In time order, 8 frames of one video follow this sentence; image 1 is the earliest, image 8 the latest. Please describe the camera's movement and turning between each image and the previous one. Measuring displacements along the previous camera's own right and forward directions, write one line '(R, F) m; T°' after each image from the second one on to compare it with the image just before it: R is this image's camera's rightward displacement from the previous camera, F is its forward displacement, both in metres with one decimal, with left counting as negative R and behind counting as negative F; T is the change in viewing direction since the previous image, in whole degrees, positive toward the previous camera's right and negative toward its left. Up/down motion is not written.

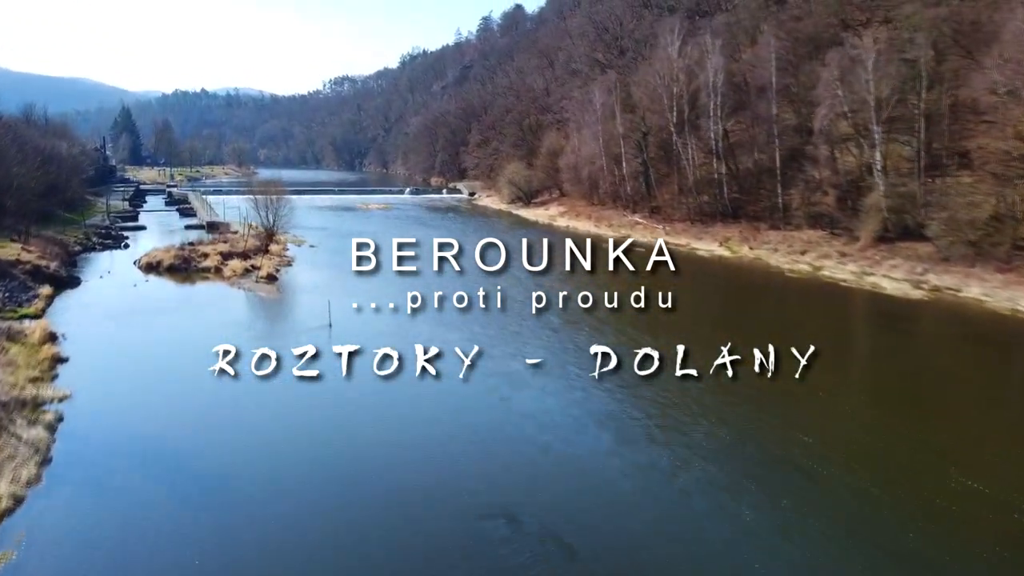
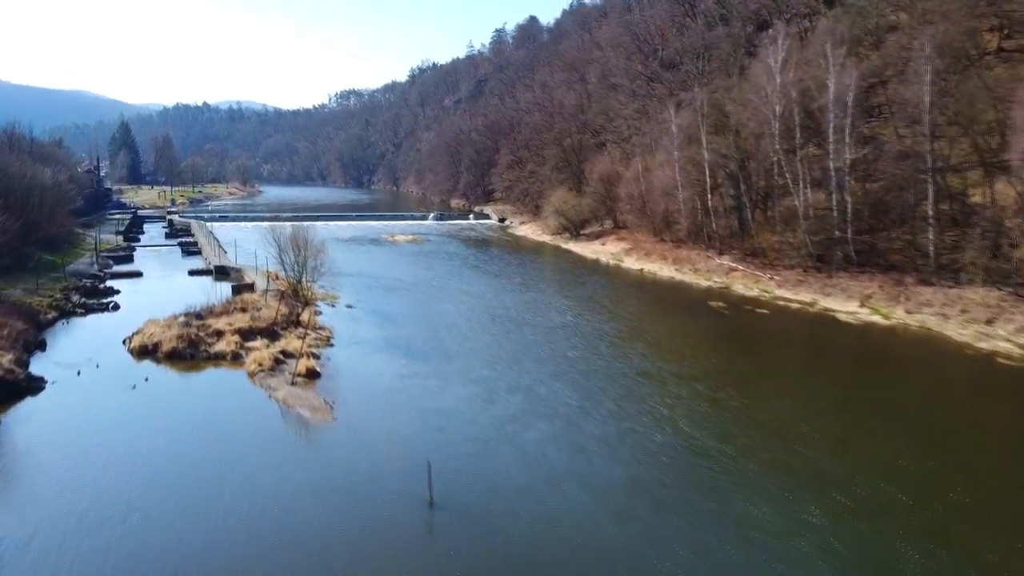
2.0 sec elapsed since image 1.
(-3.4, +7.6) m; 0°
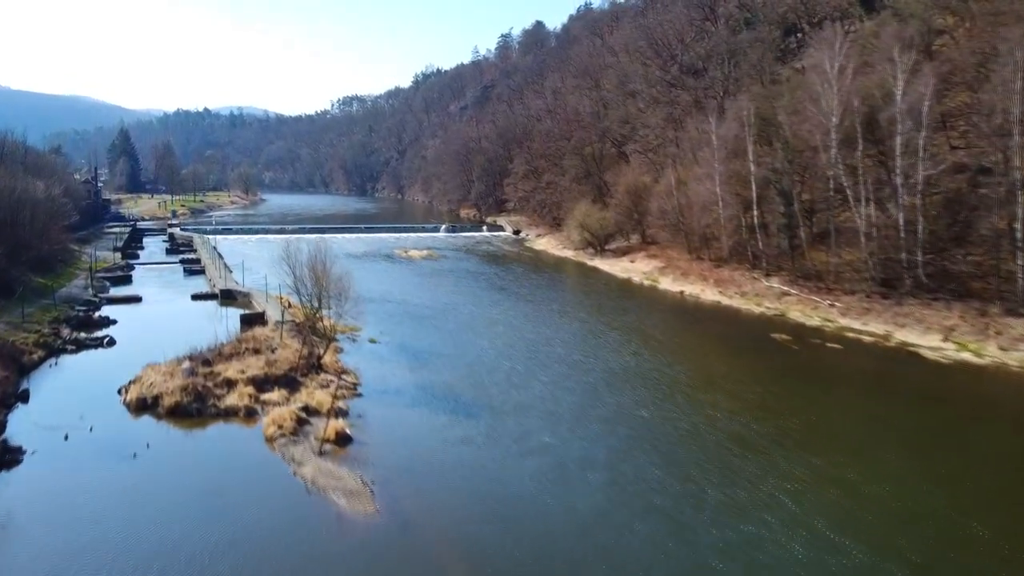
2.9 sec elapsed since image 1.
(-1.4, +3.1) m; 0°
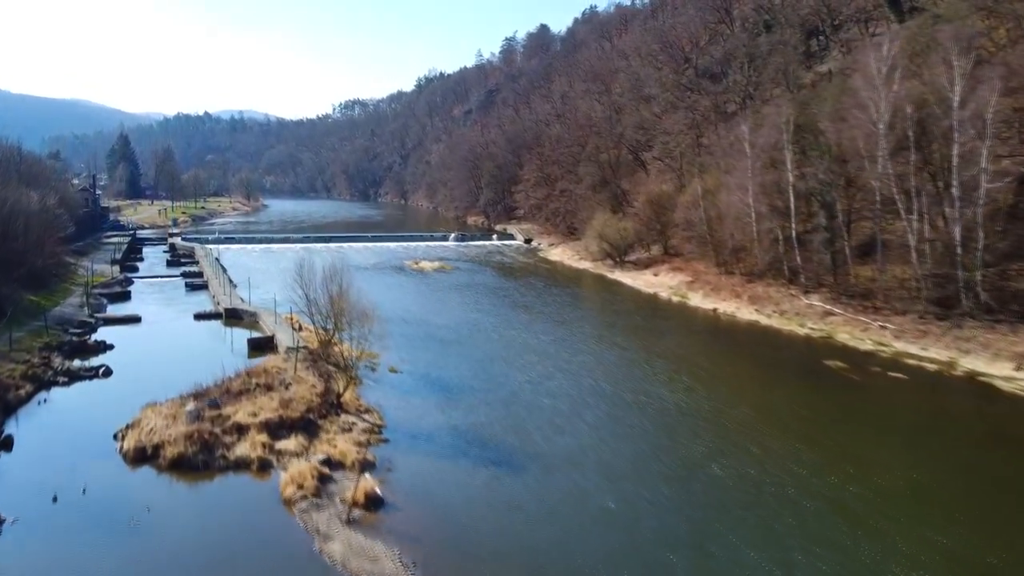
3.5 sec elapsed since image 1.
(-1.0, +2.2) m; 0°
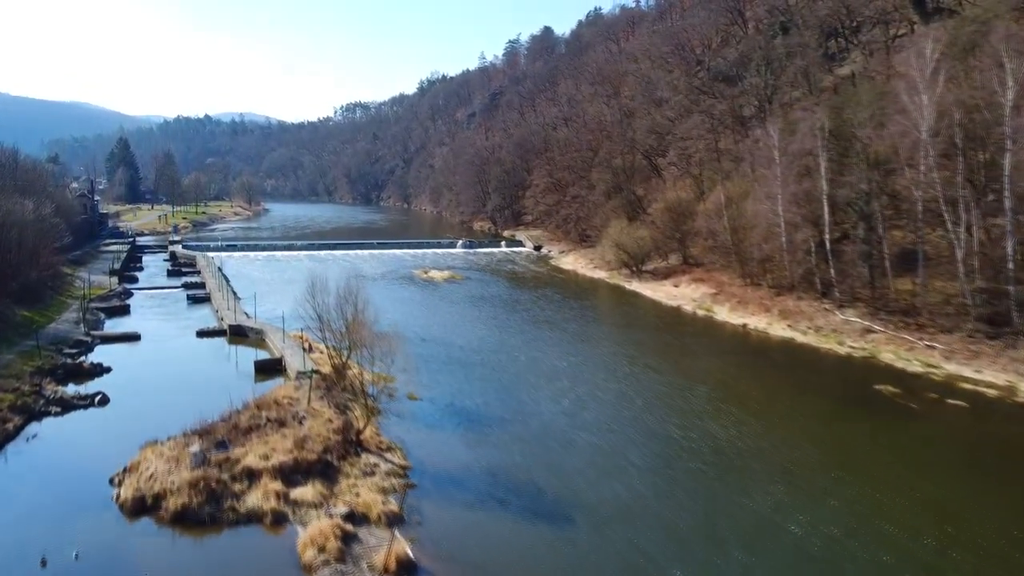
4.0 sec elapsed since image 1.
(-0.8, +1.8) m; 0°
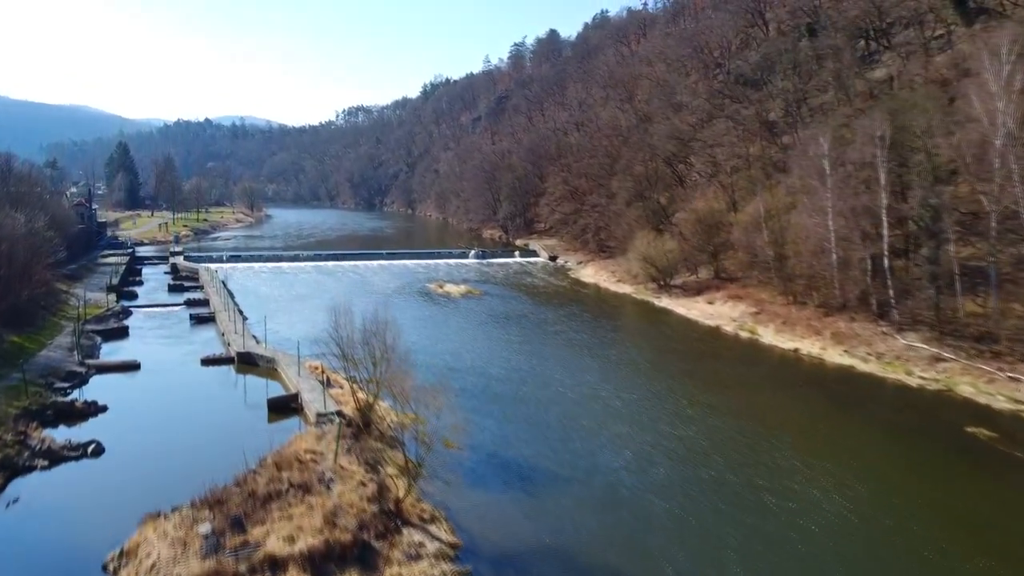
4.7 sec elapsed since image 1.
(-1.3, +2.7) m; 0°
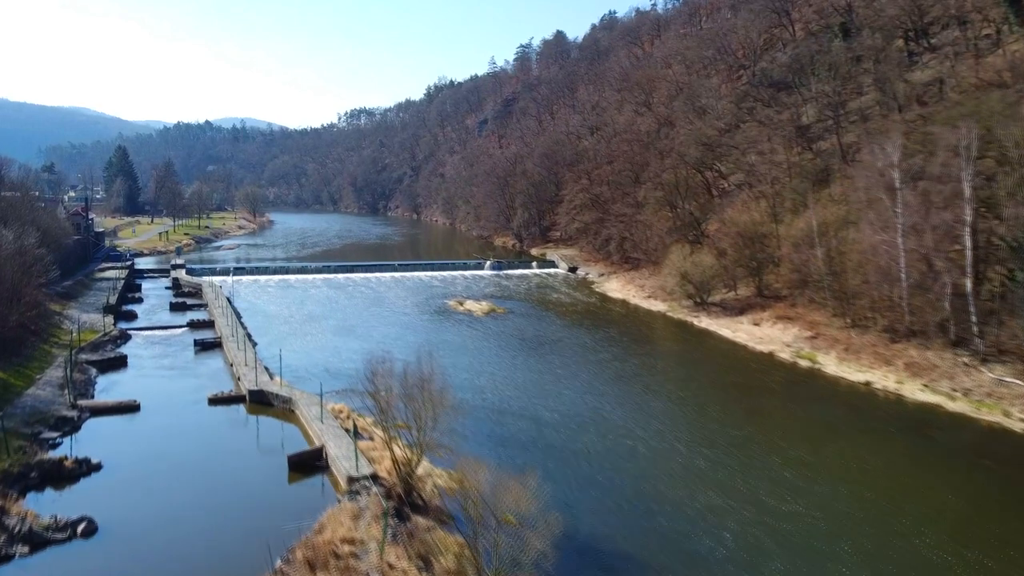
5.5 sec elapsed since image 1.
(-1.5, +3.1) m; 0°
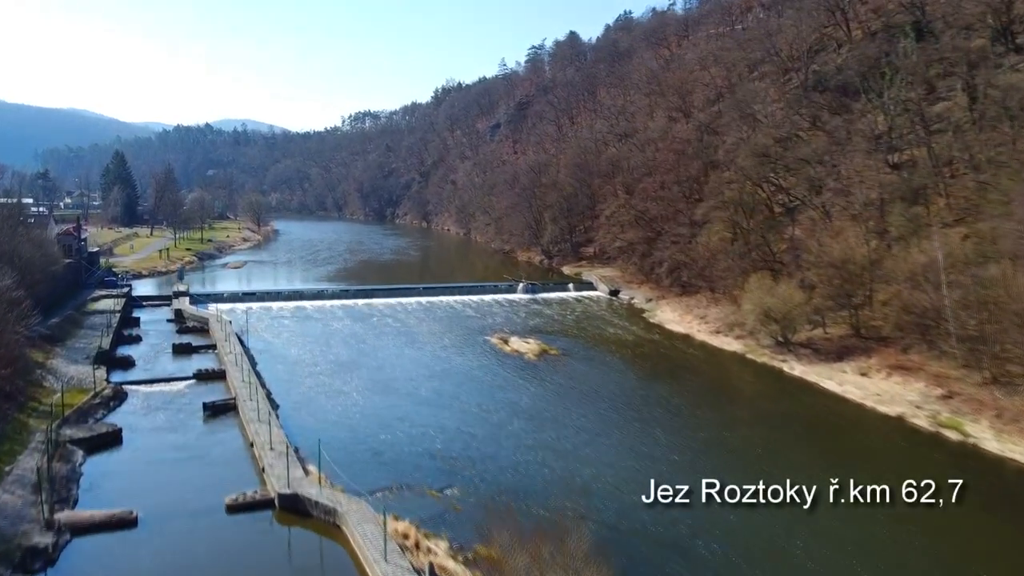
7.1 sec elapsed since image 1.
(-2.7, +5.8) m; 0°
